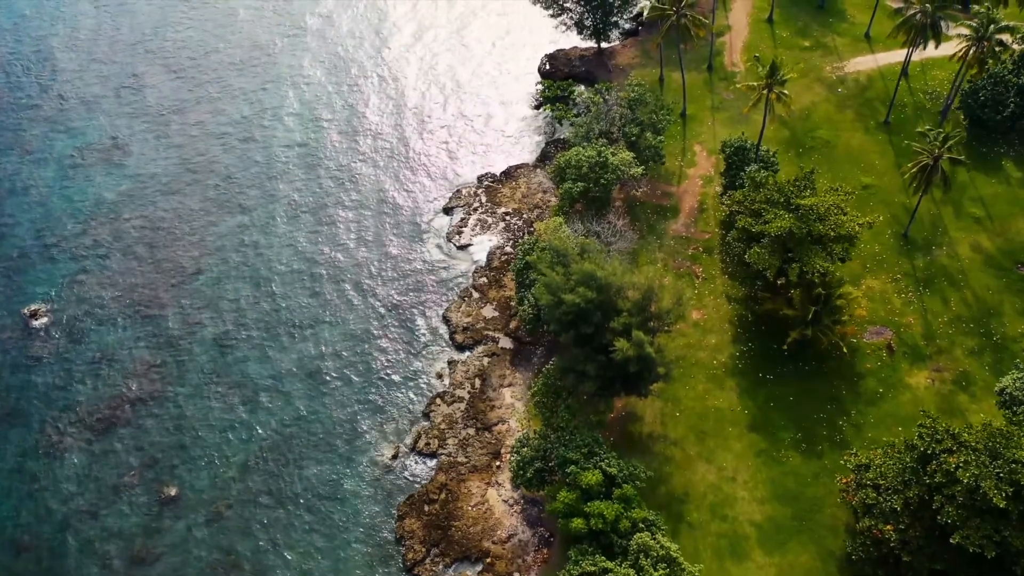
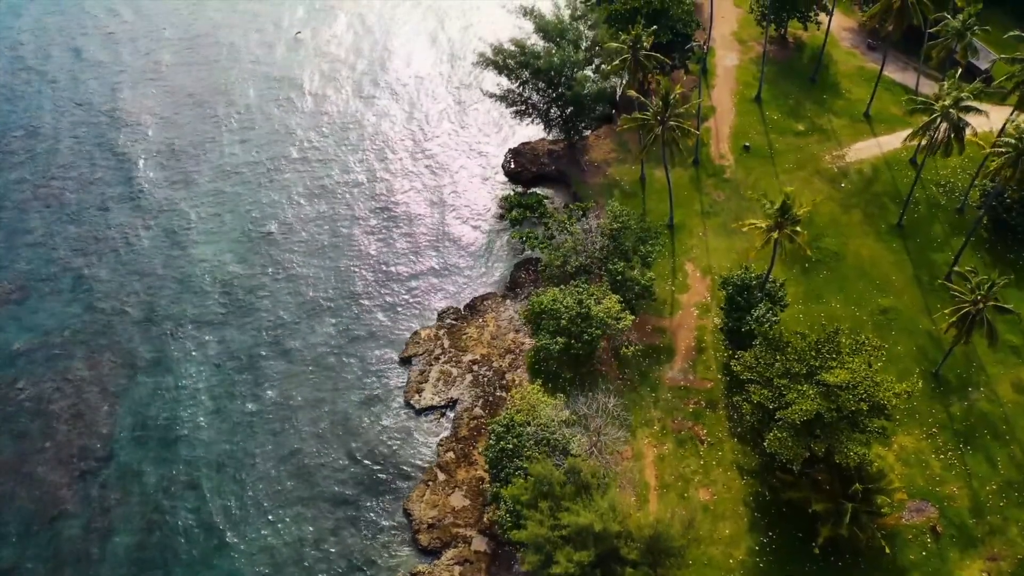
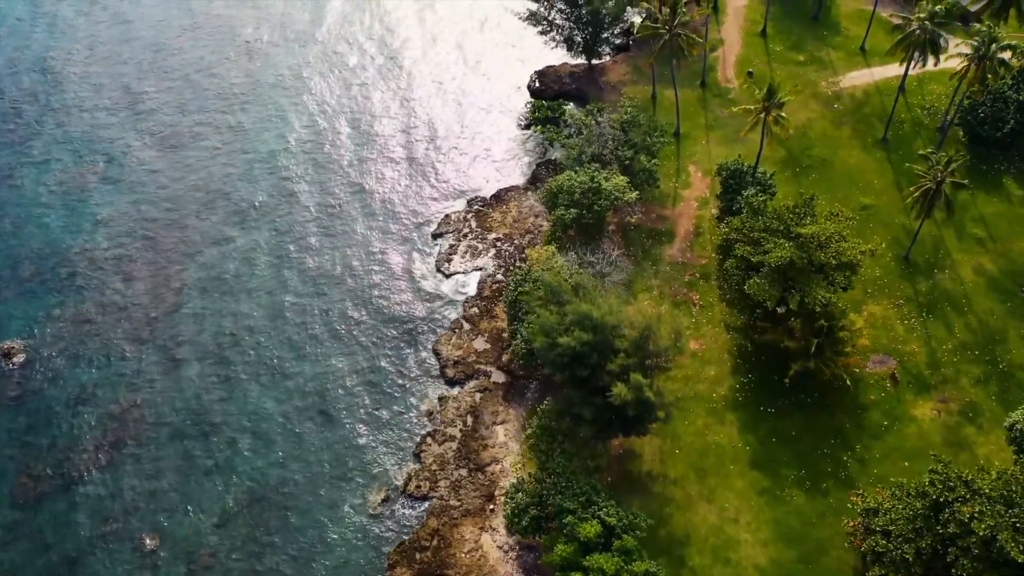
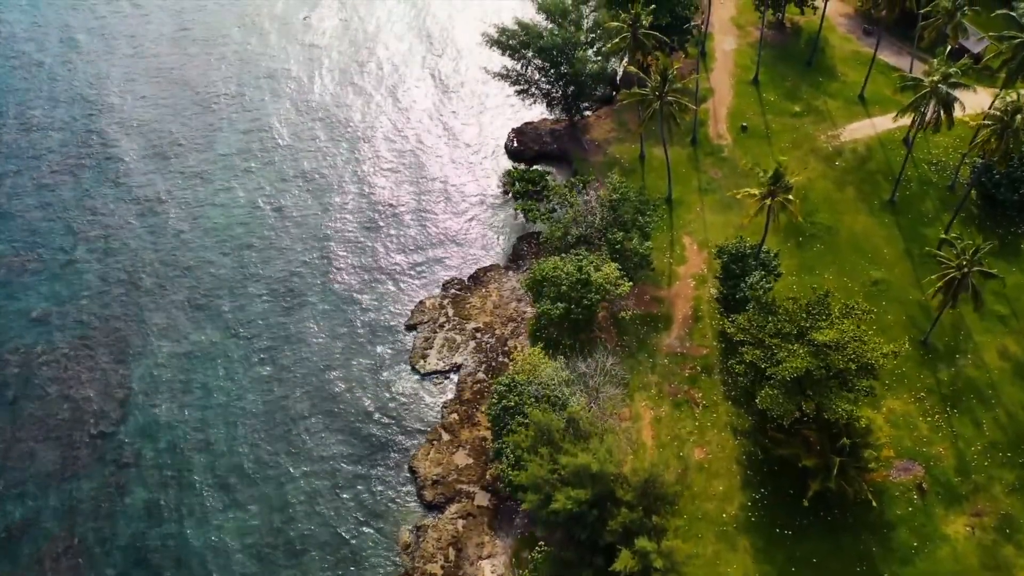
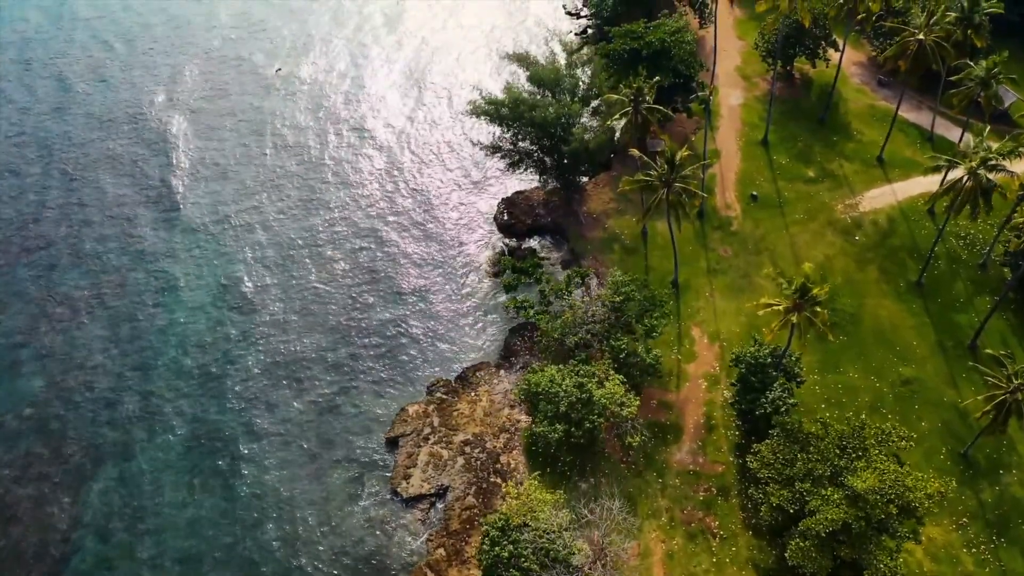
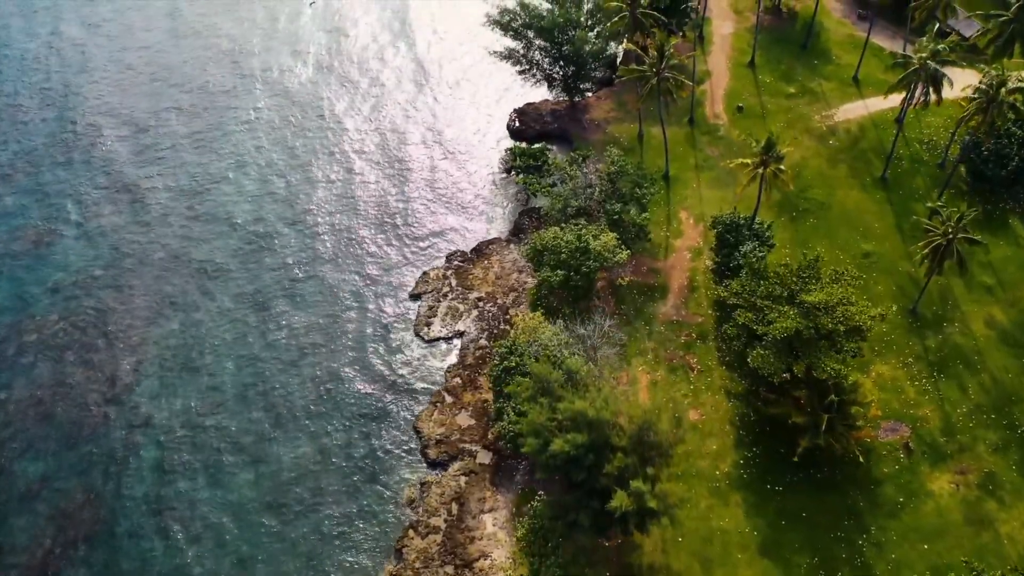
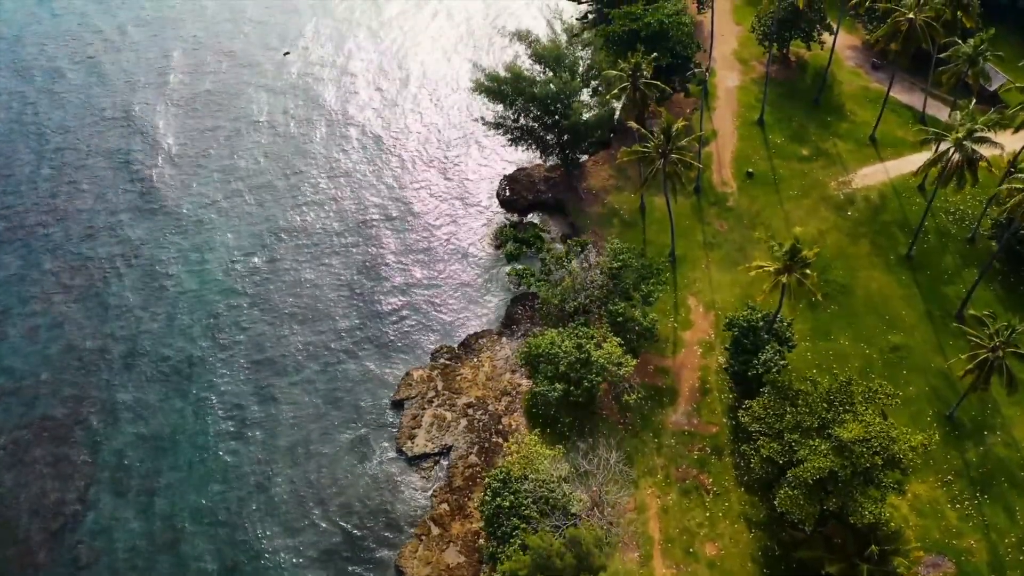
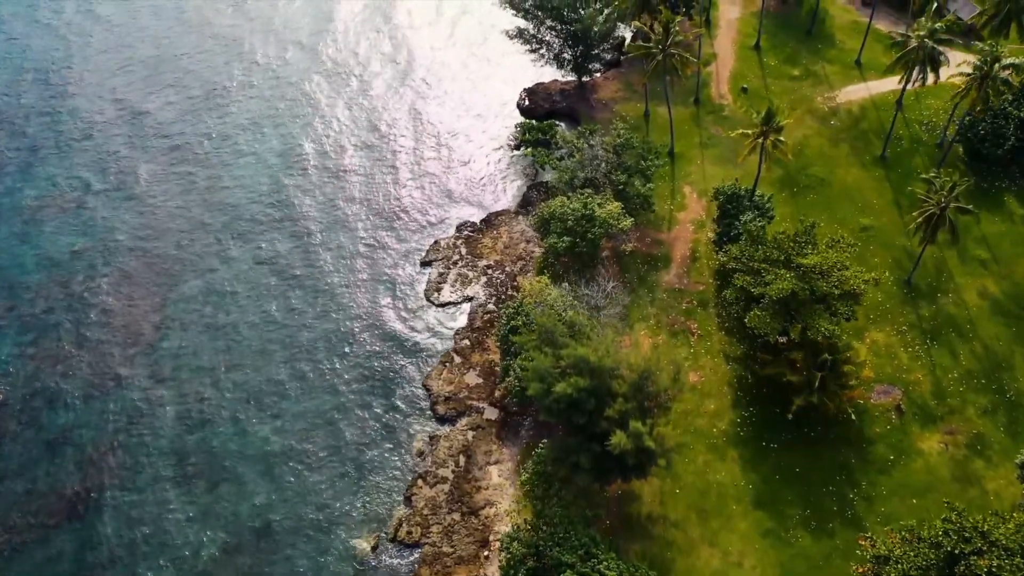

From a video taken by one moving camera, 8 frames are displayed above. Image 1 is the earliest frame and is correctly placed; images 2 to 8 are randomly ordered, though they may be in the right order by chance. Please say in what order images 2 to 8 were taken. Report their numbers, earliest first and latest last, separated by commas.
3, 8, 6, 4, 2, 7, 5
